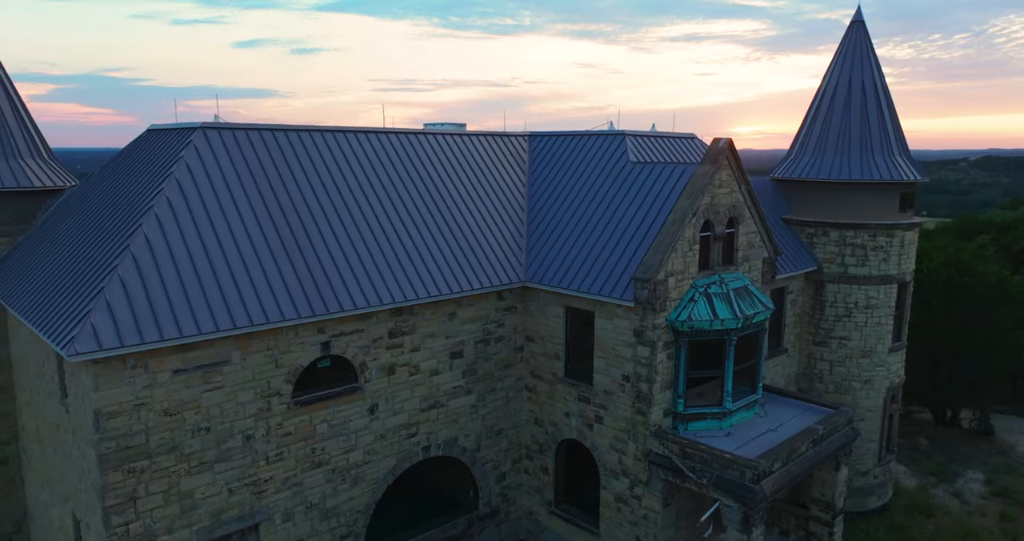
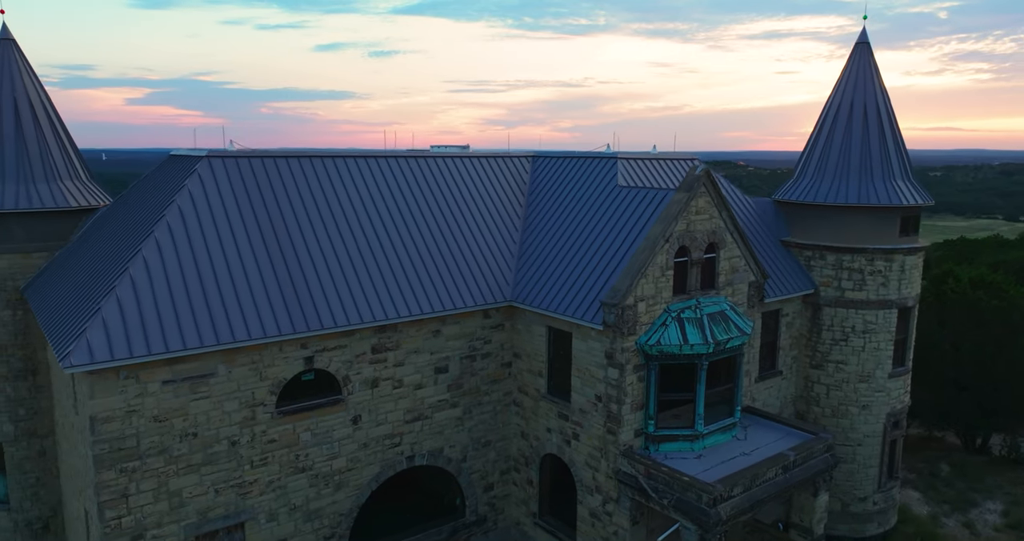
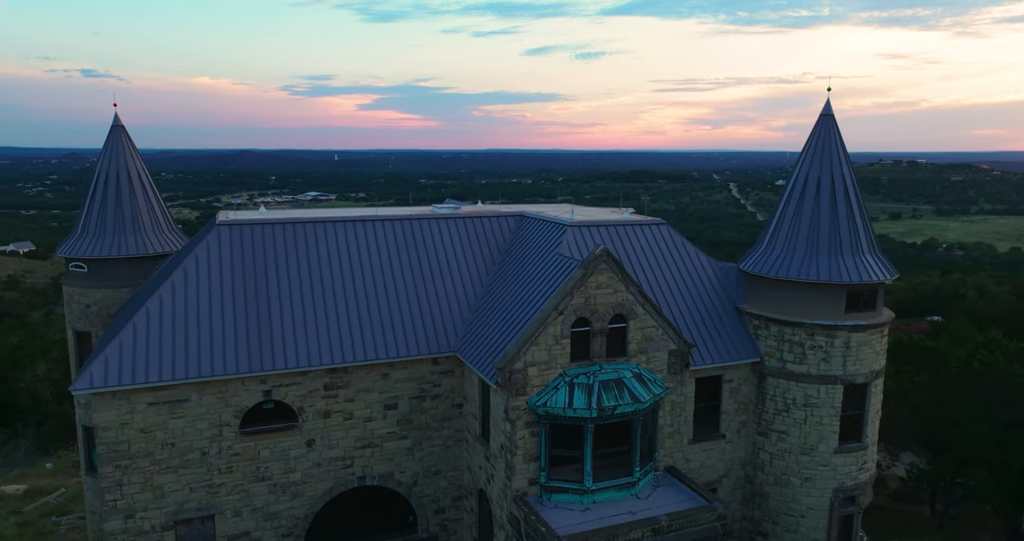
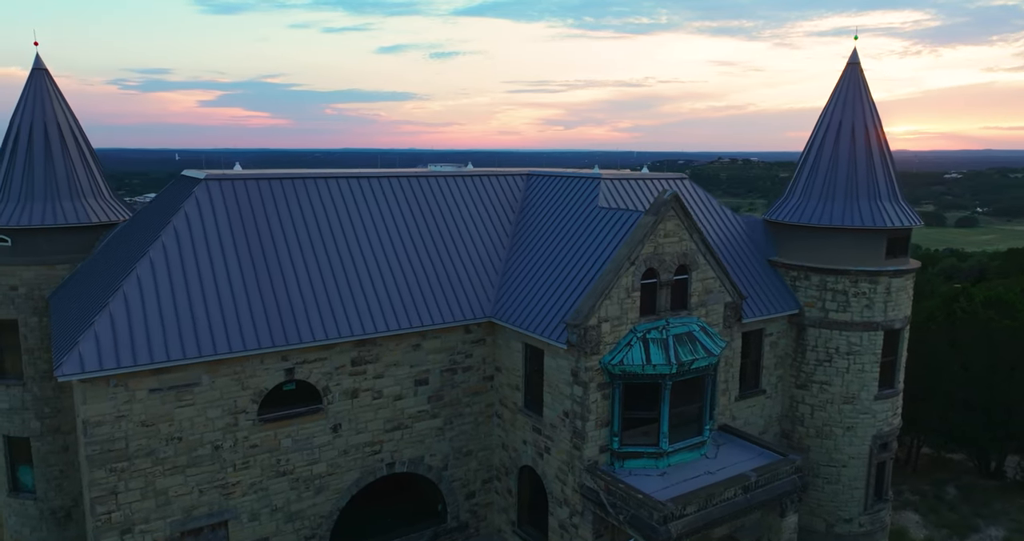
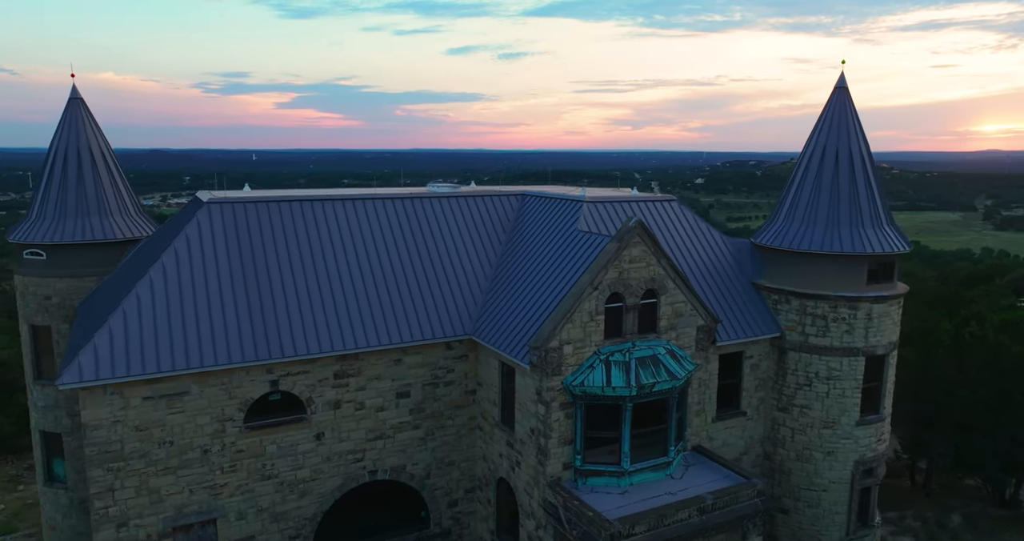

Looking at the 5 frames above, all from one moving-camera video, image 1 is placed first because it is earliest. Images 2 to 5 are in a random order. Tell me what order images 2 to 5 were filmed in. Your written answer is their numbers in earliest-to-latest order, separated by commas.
2, 4, 5, 3
